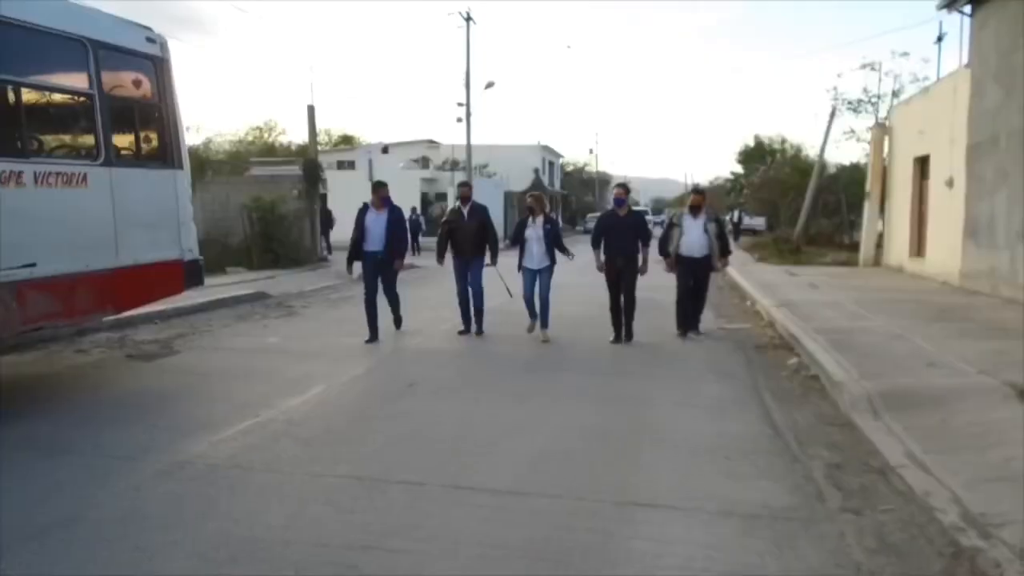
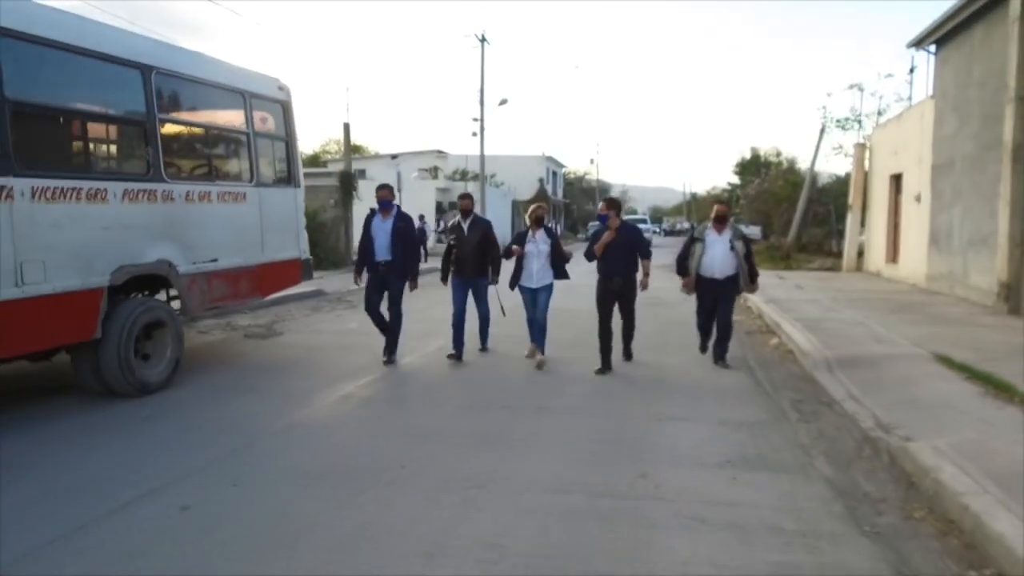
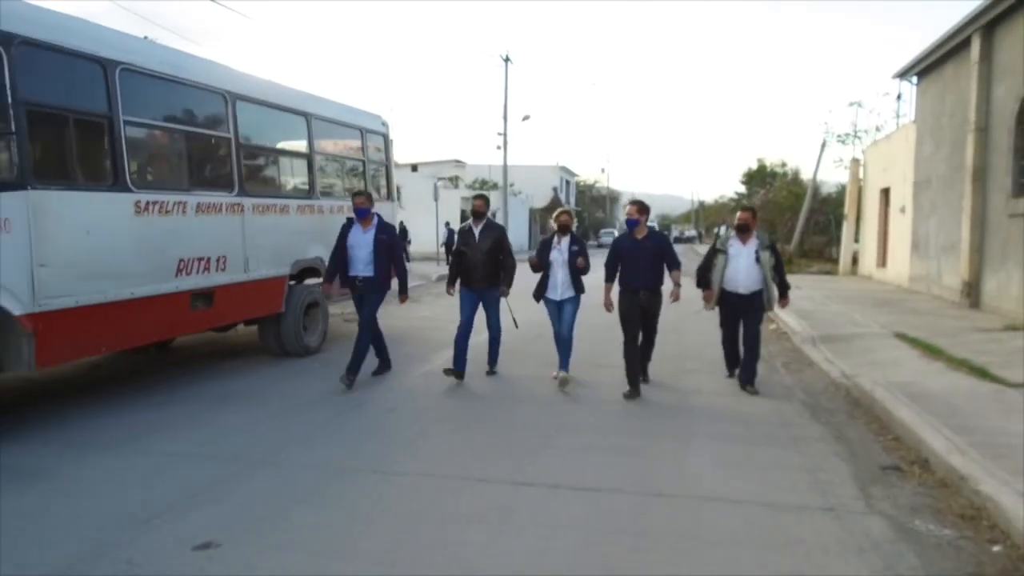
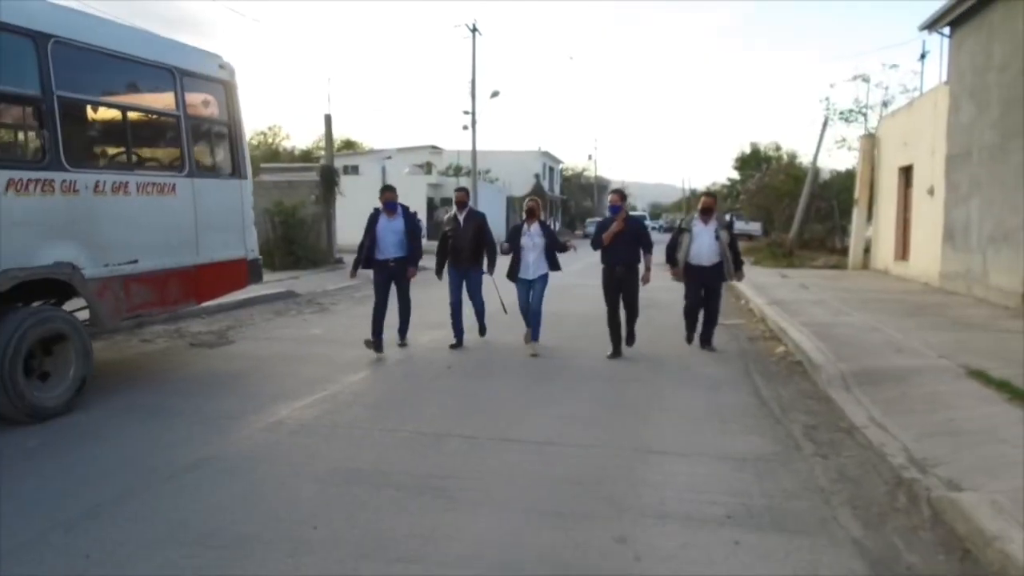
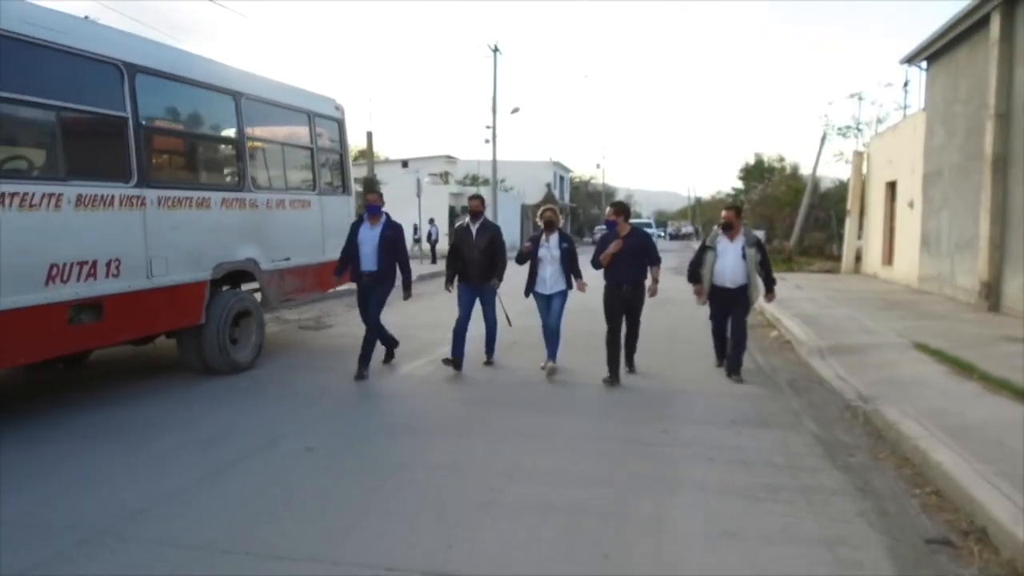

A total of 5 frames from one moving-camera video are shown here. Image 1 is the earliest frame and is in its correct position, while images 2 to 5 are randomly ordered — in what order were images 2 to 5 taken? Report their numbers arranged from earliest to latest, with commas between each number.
4, 2, 5, 3
